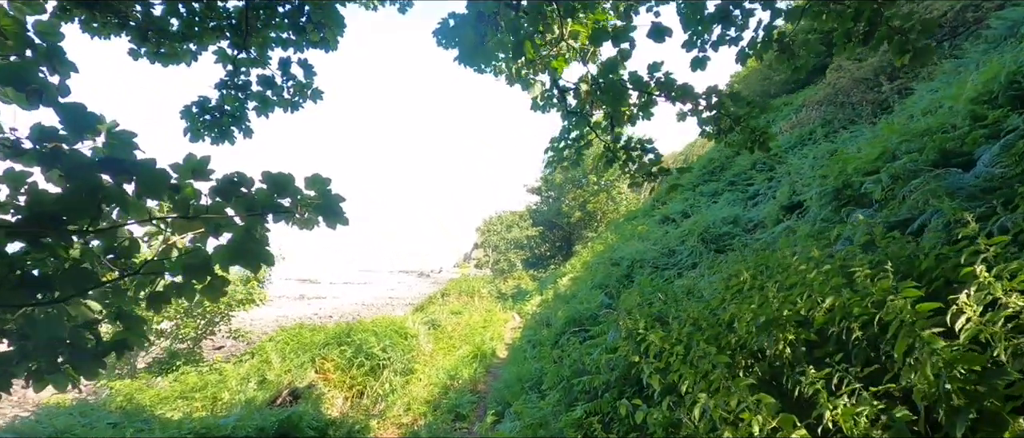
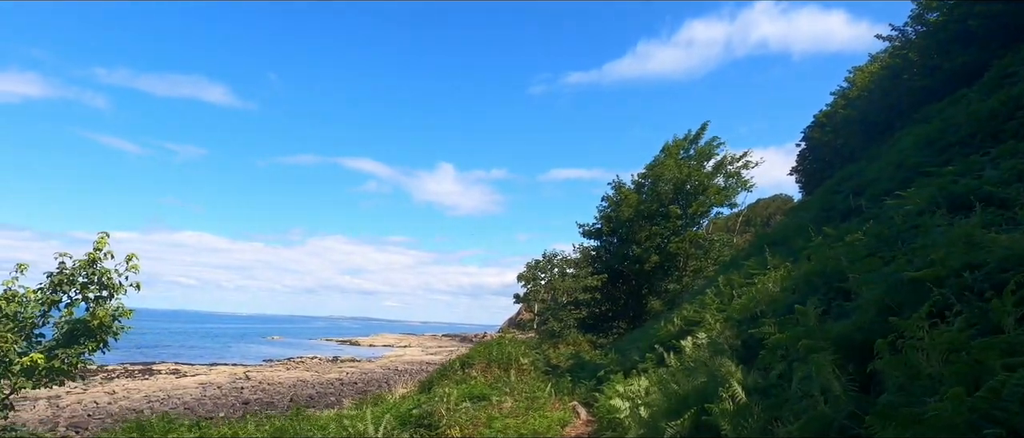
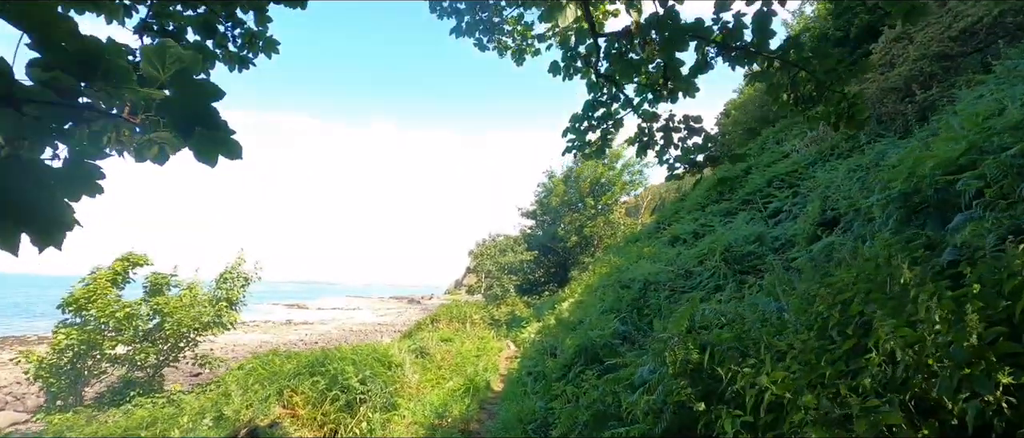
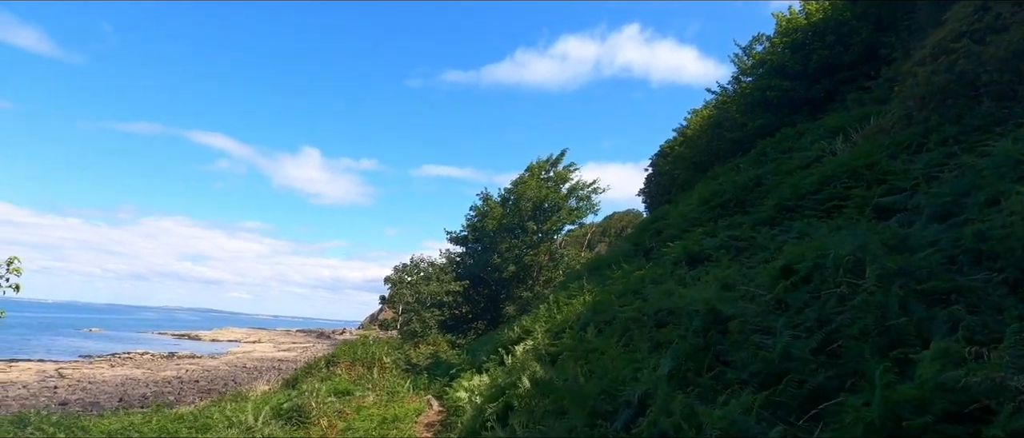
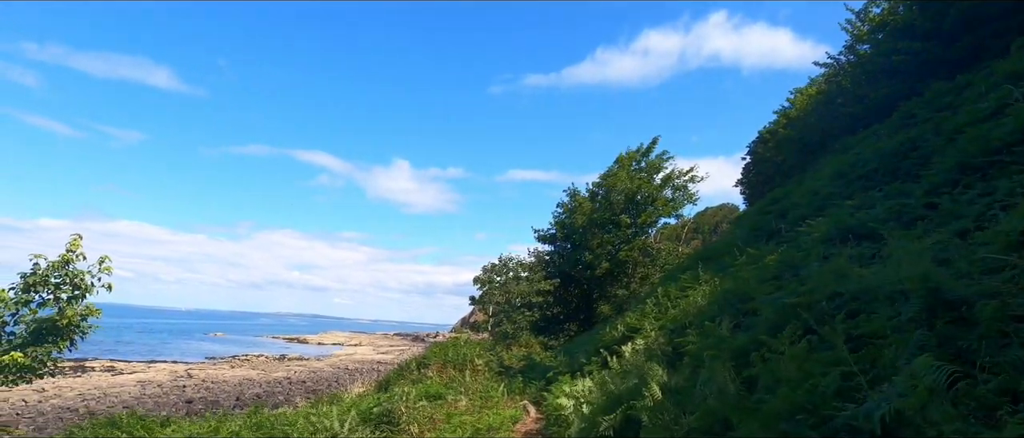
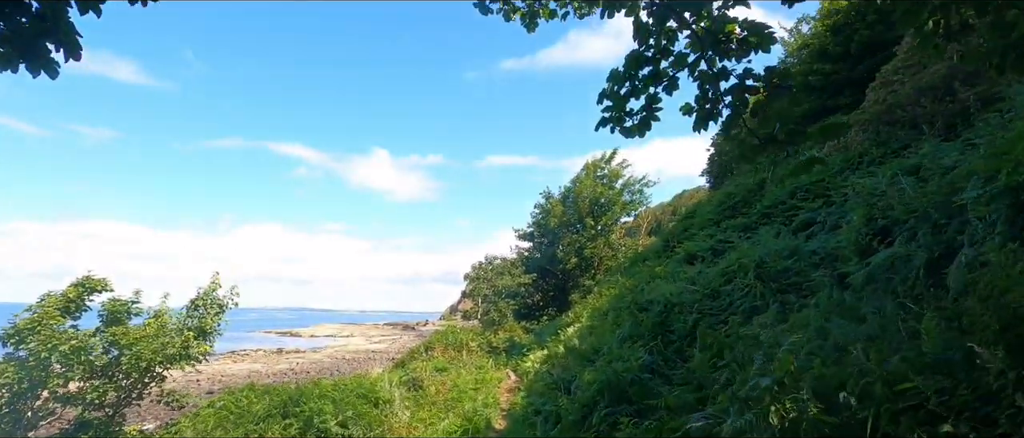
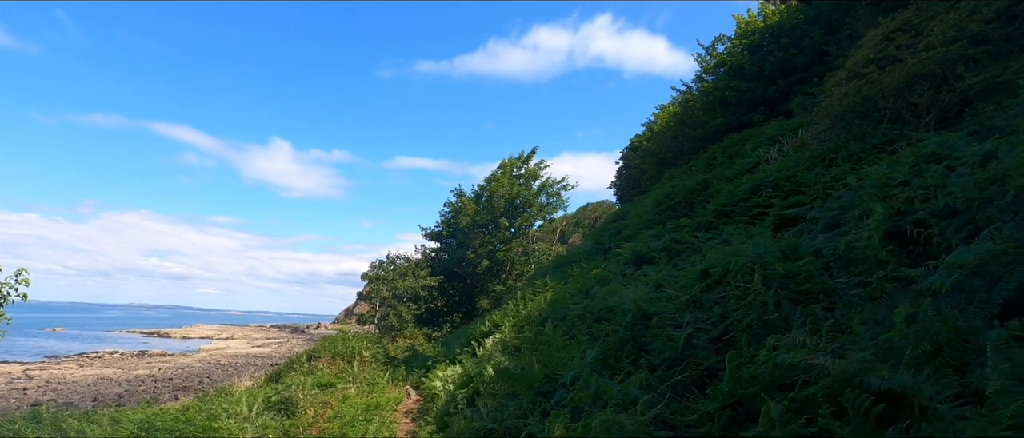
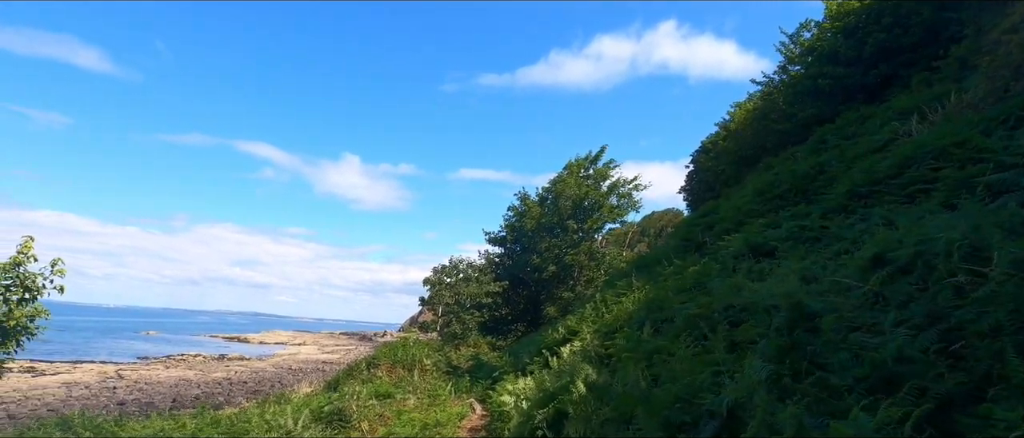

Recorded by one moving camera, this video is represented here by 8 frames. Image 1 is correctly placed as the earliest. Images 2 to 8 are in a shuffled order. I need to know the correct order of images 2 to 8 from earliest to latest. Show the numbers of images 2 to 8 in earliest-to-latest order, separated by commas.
3, 6, 7, 4, 8, 5, 2
